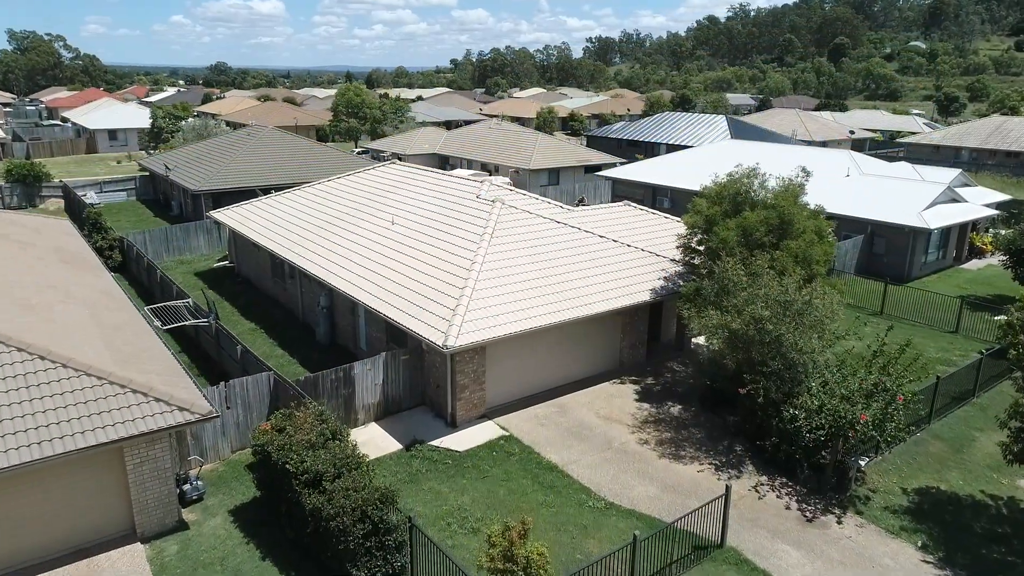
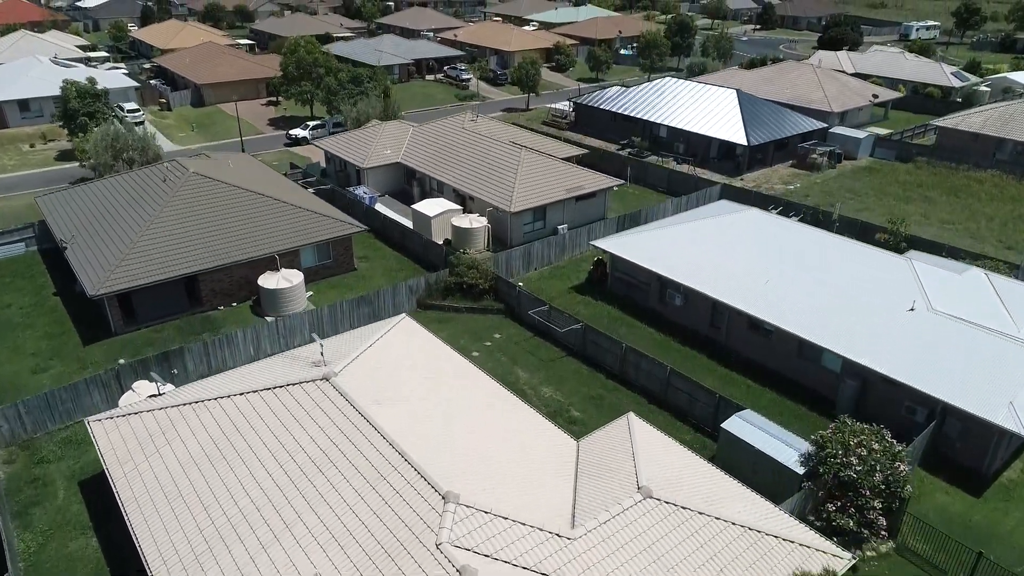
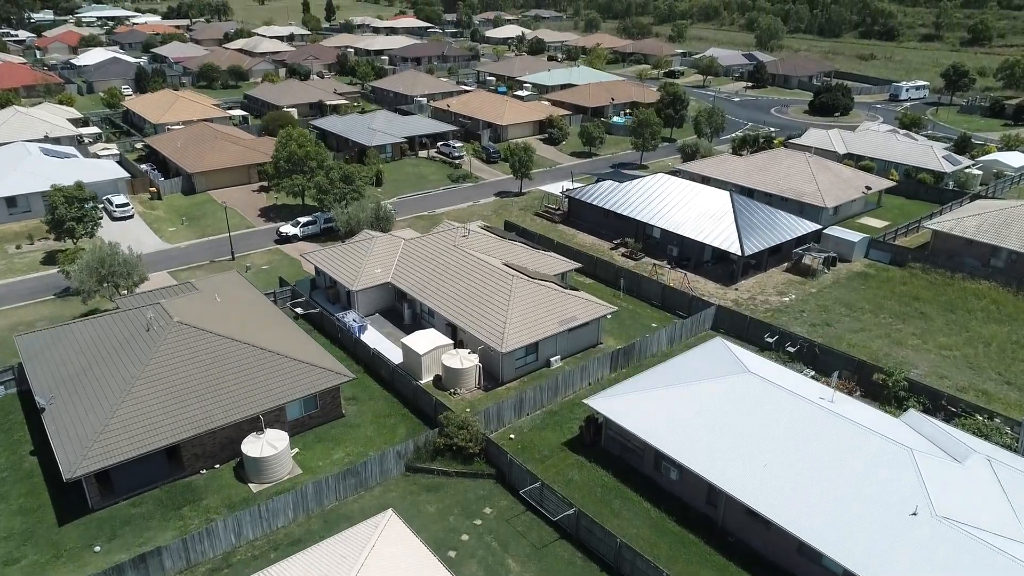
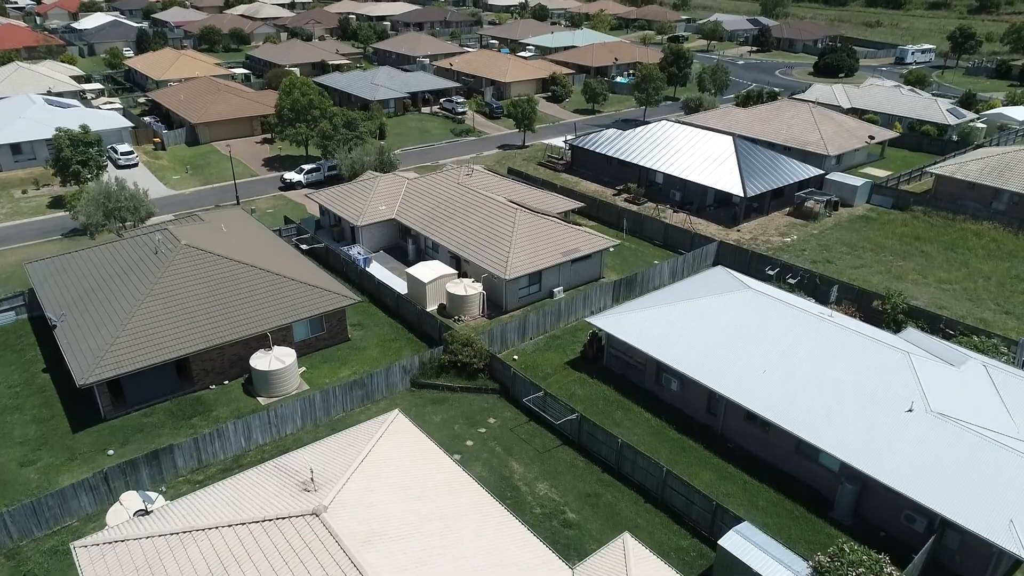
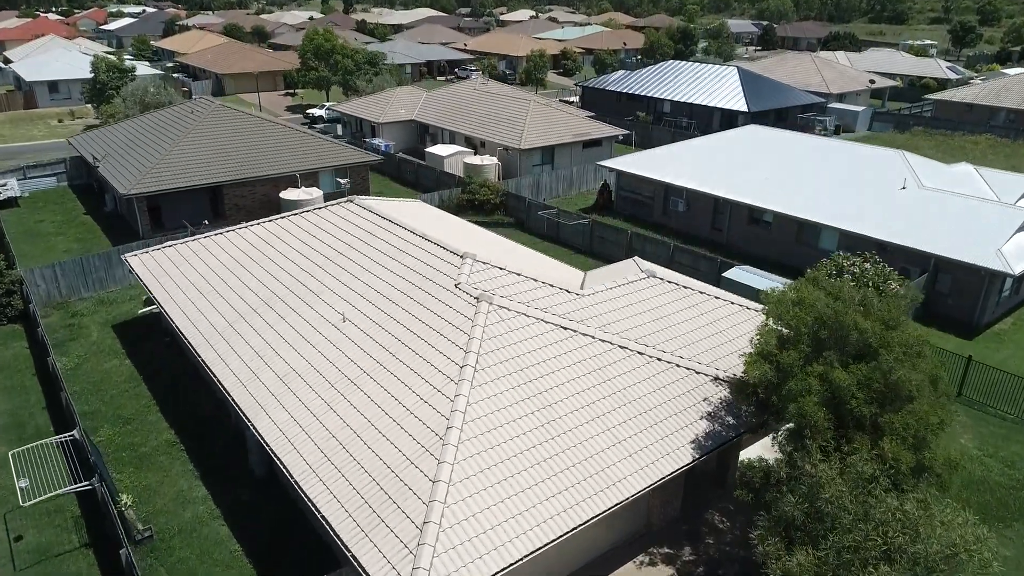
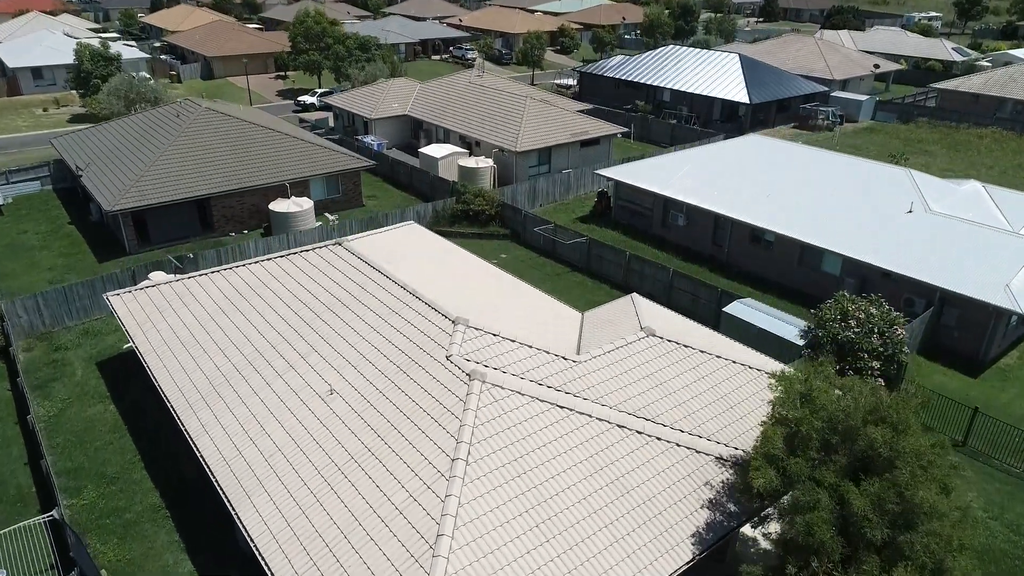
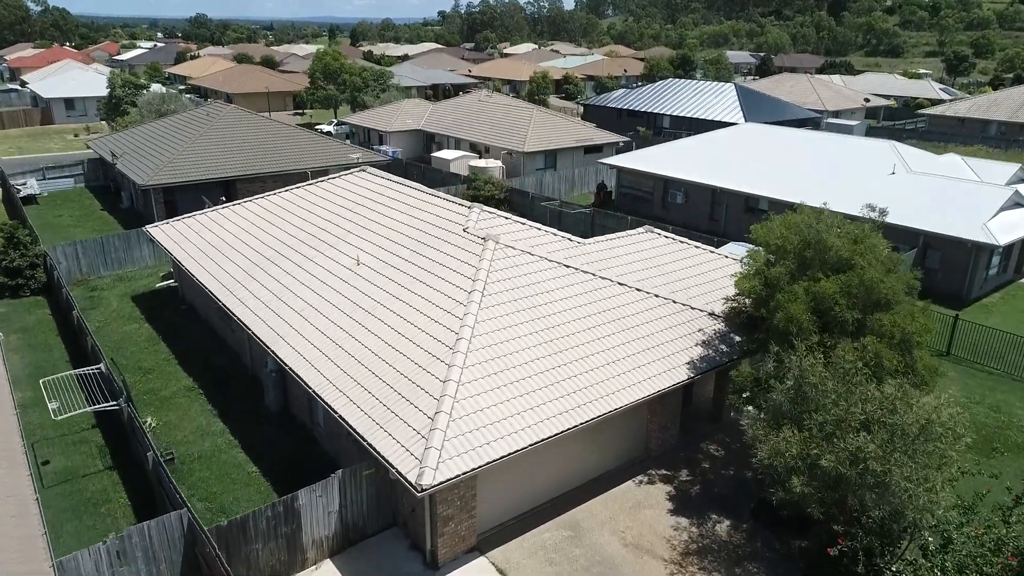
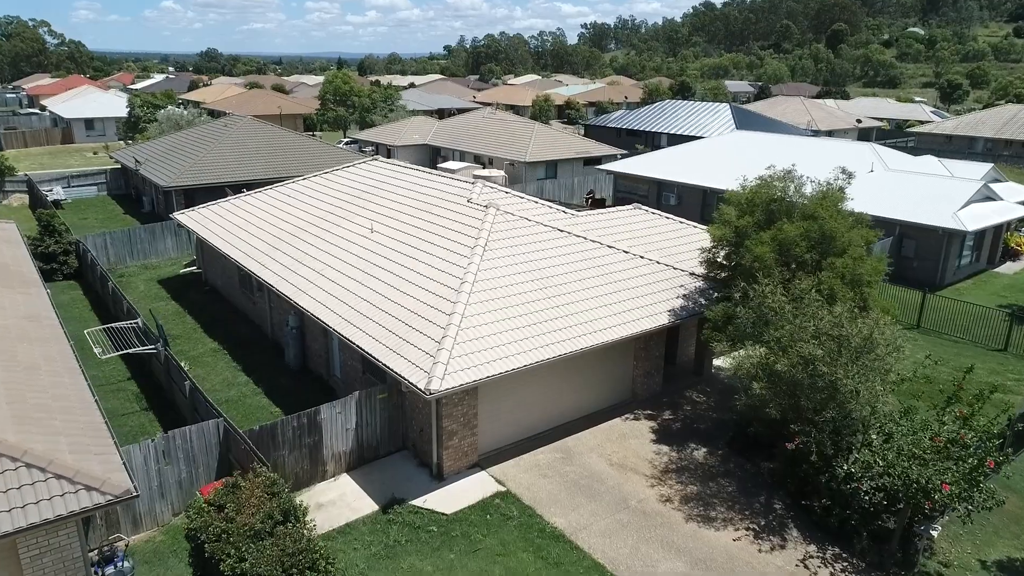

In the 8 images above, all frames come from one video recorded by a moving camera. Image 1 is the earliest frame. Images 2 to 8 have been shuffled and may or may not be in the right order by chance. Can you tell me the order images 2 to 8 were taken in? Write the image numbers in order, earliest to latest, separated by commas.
8, 7, 5, 6, 2, 4, 3
